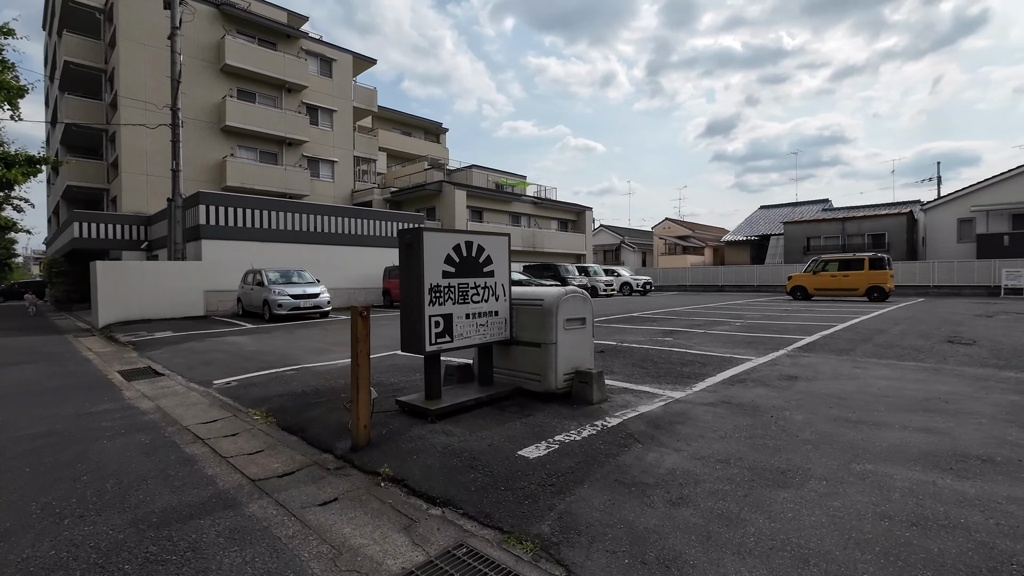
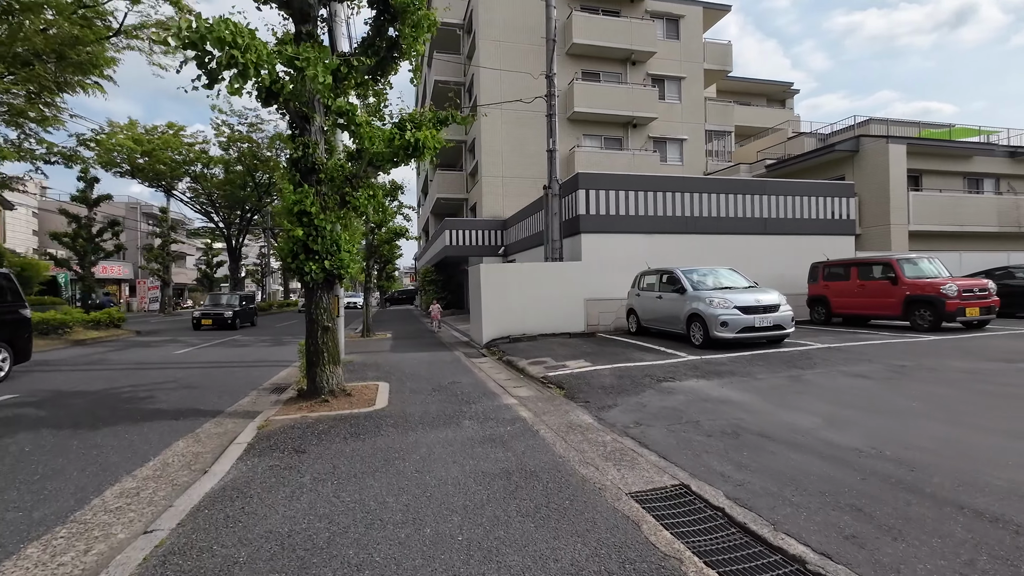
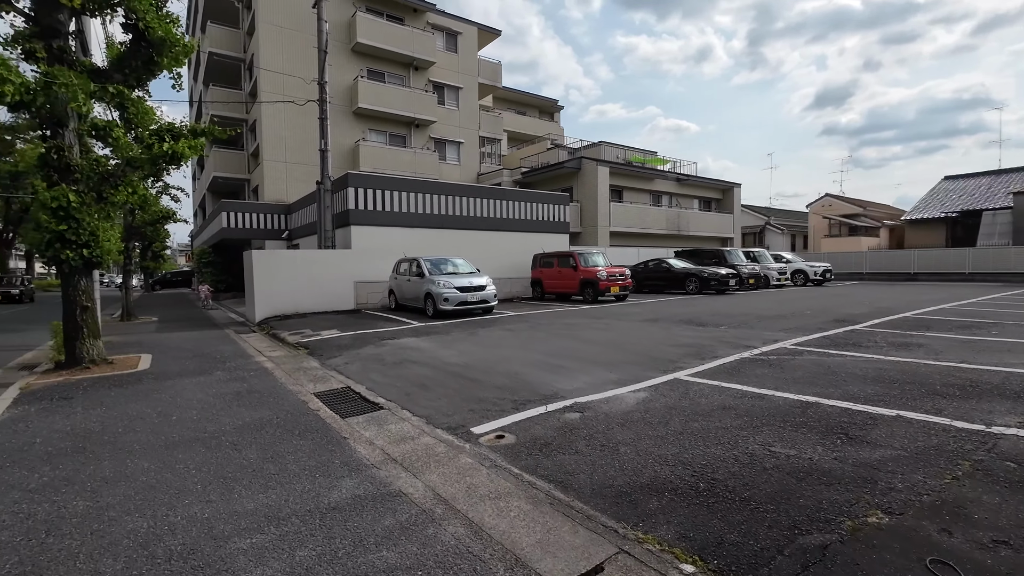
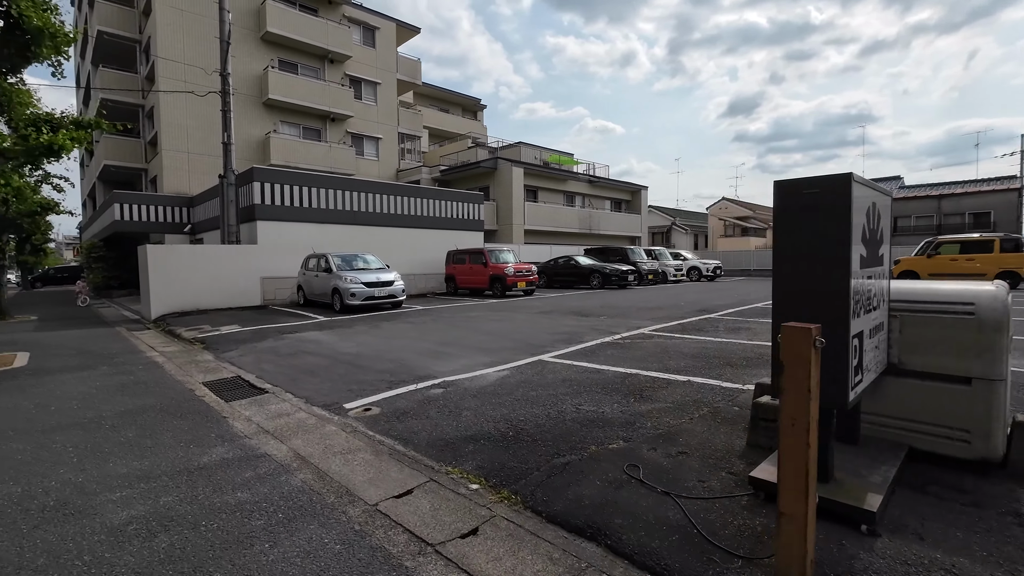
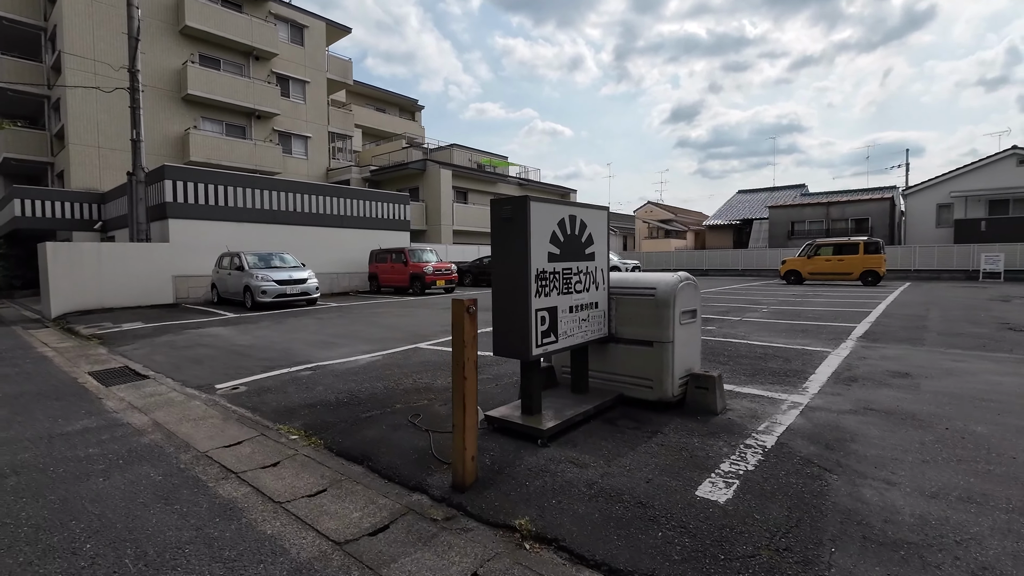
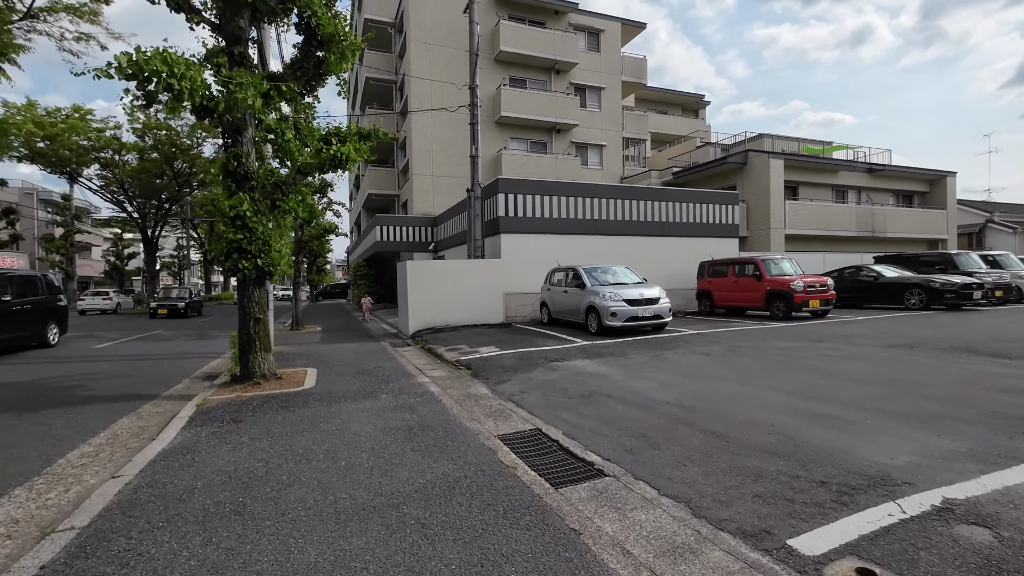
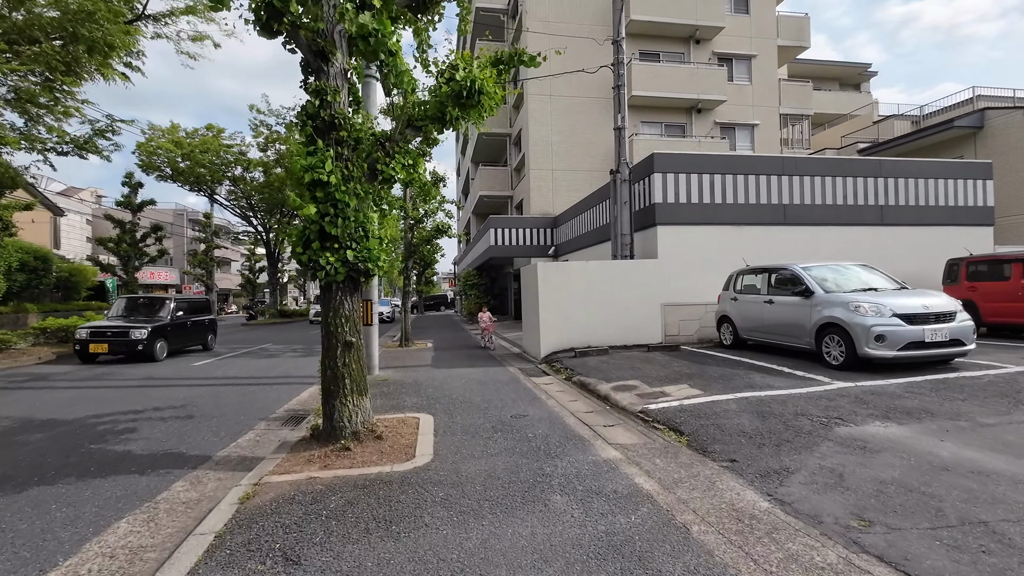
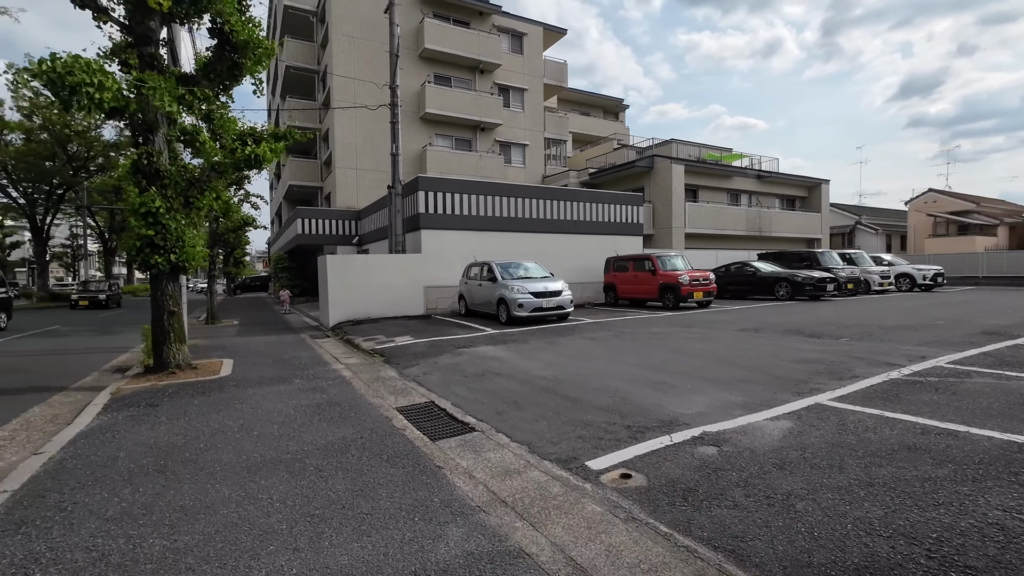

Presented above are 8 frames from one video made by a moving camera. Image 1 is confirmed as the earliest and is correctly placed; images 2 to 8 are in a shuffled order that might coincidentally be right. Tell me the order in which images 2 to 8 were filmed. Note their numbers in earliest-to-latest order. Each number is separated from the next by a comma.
5, 4, 3, 8, 6, 2, 7
